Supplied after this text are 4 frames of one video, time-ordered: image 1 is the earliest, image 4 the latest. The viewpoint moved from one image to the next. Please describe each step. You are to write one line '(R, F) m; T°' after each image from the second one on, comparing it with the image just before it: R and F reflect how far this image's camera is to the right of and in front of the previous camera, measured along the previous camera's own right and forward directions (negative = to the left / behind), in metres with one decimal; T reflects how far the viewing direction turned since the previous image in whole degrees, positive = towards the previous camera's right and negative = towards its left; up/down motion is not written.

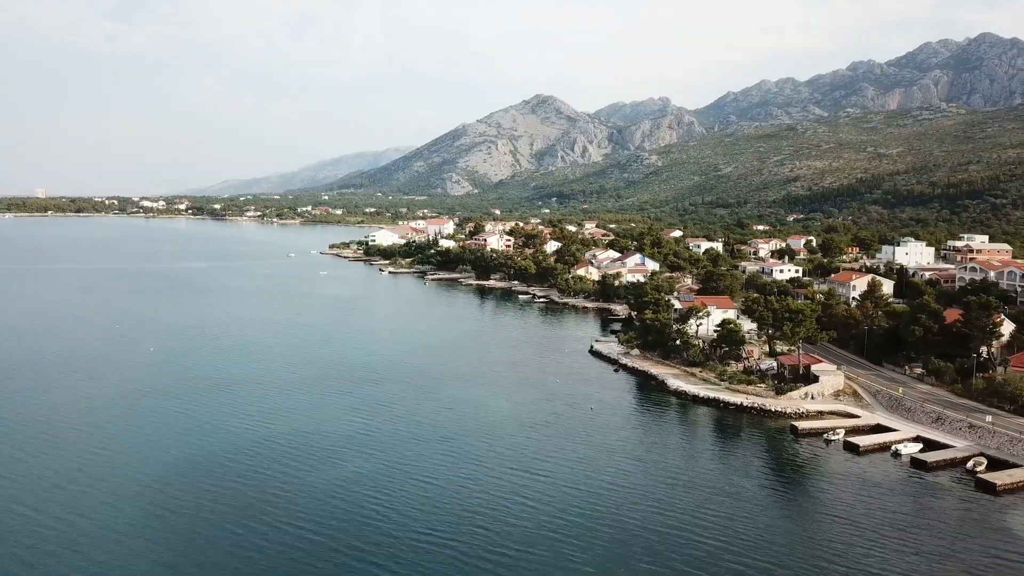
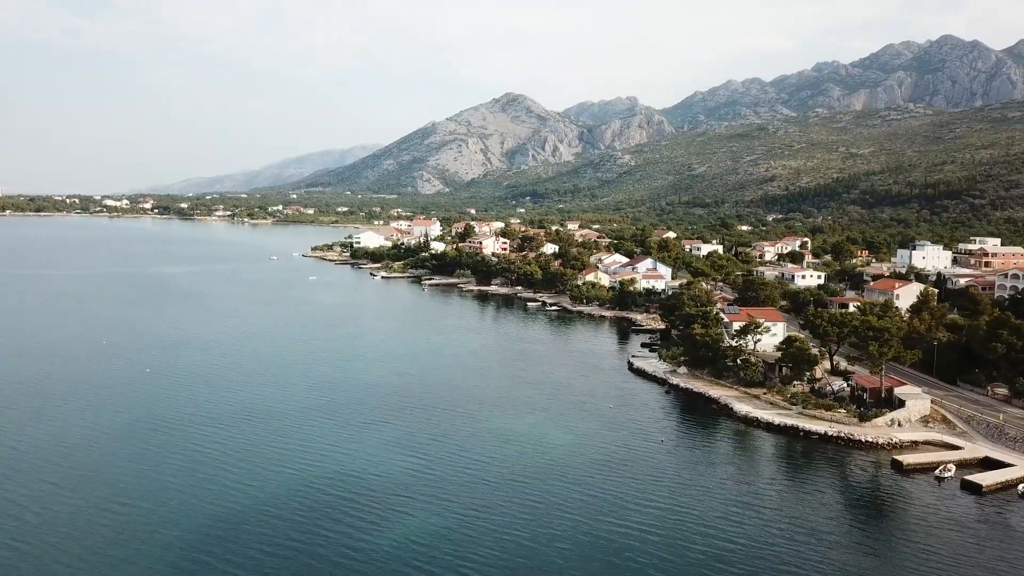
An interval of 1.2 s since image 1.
(-2.9, +3.1) m; +2°
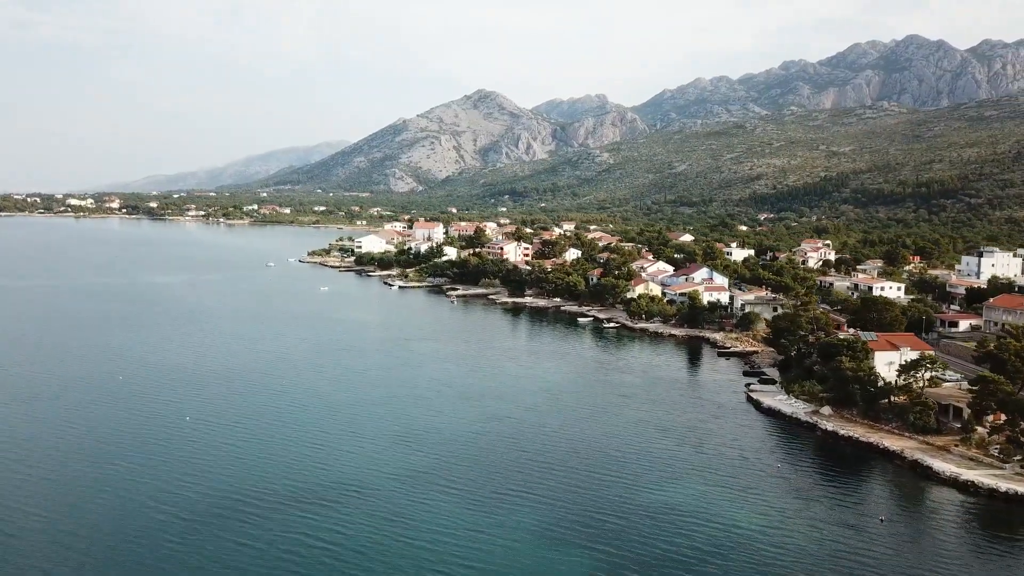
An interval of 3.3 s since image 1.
(-5.3, +5.5) m; +2°
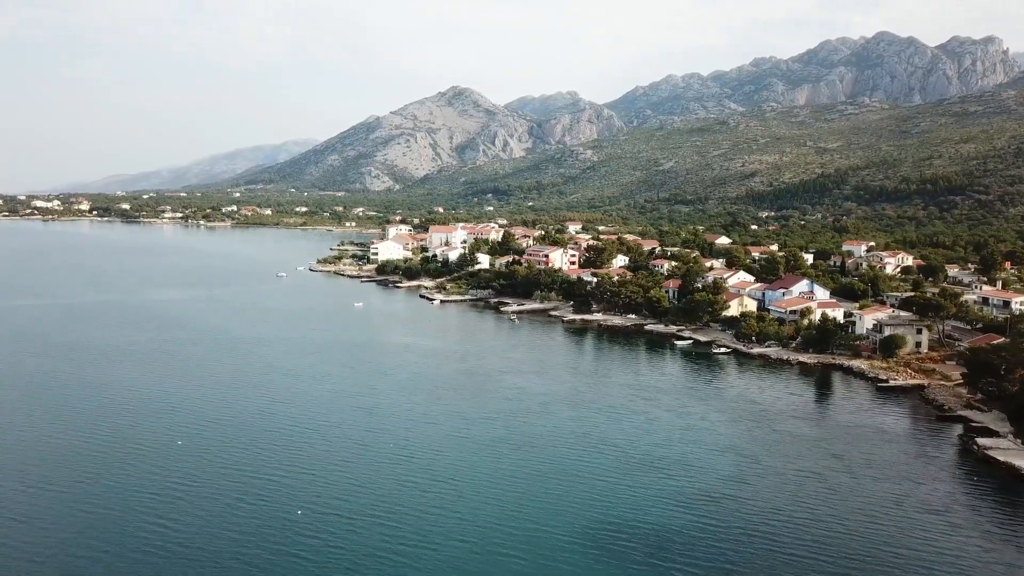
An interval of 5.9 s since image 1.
(-6.6, +6.9) m; +2°
